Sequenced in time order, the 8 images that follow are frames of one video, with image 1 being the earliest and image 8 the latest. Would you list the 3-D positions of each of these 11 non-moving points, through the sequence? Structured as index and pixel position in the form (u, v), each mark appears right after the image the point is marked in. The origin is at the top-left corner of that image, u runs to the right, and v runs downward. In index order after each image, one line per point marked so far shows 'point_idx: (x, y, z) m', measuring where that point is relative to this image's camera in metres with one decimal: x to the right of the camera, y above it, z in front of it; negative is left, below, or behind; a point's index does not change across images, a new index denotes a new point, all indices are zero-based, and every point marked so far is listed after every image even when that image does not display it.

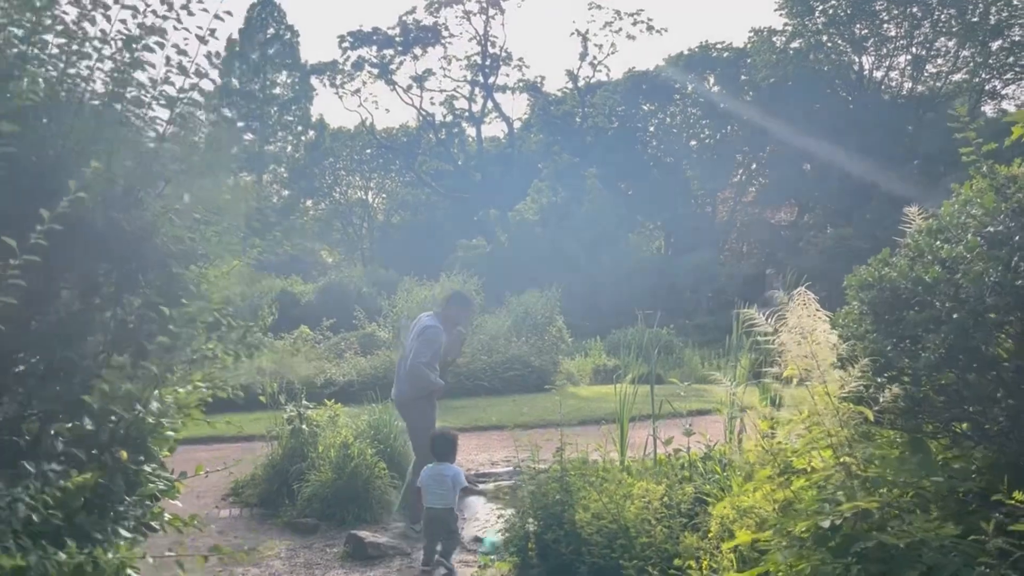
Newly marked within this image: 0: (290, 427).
0: (-2.2, -1.4, +8.5) m
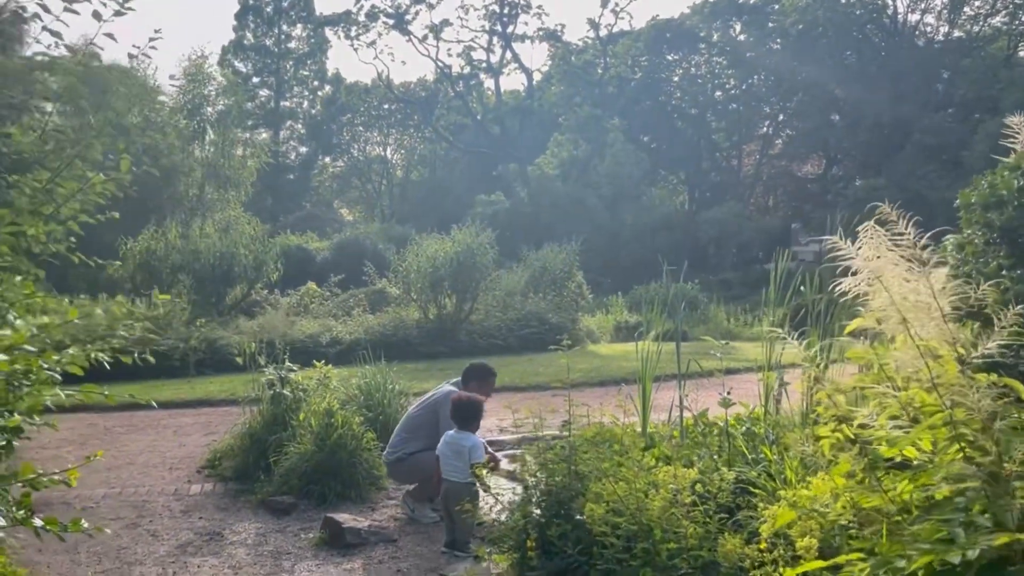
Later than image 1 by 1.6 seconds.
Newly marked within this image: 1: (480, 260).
0: (-2.1, -0.9, +7.6) m
1: (-0.7, +0.6, +18.2) m
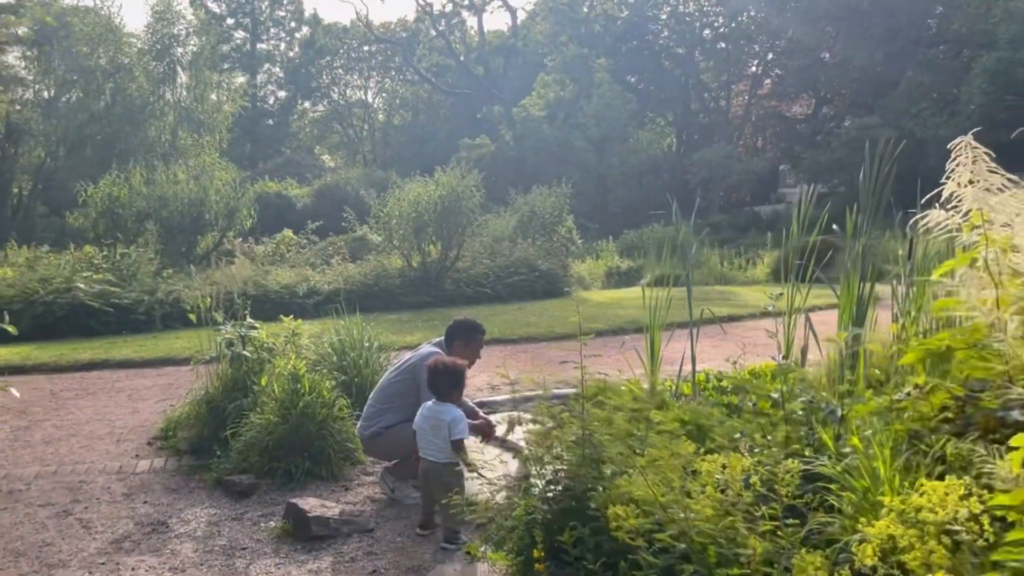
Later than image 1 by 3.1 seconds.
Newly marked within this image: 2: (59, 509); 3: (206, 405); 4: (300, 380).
0: (-2.2, -0.5, +6.6) m
1: (-0.9, +1.7, +17.1) m
2: (-2.8, -1.4, +5.4) m
3: (-2.3, -0.9, +6.5) m
4: (-1.5, -0.6, +5.9) m
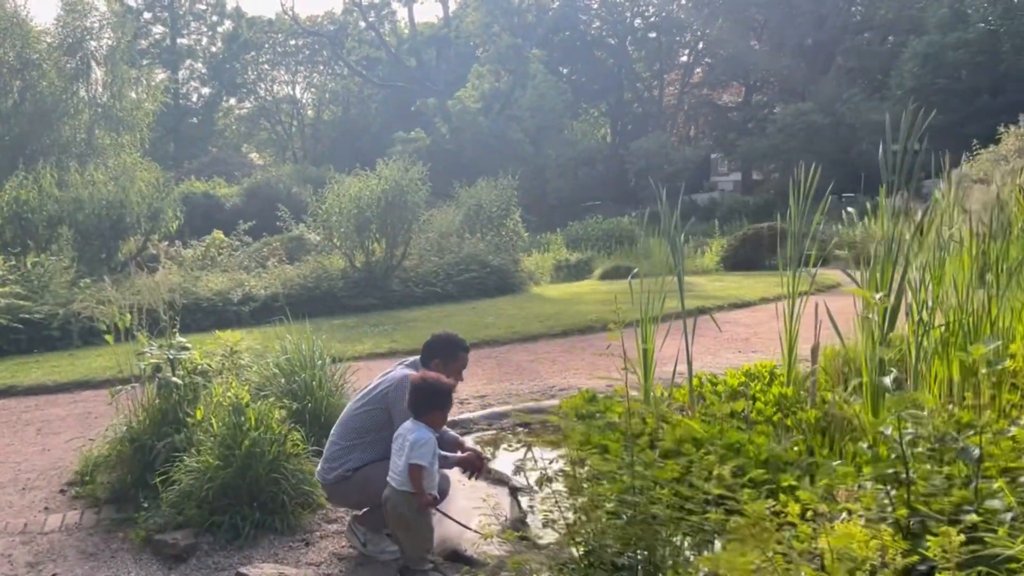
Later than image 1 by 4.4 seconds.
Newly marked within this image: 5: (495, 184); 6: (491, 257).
0: (-2.3, -0.6, +5.6) m
1: (-1.9, +1.7, +16.1) m
2: (-2.8, -1.5, +4.3) m
3: (-2.4, -1.0, +5.5) m
4: (-1.5, -0.7, +4.9) m
5: (-0.4, +2.4, +19.7) m
6: (-0.4, +0.6, +17.1) m
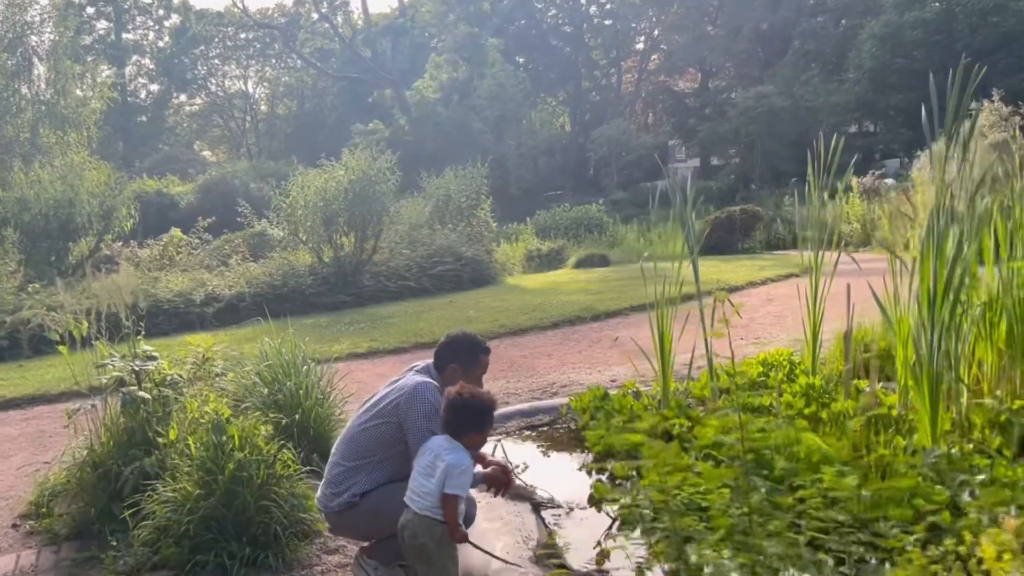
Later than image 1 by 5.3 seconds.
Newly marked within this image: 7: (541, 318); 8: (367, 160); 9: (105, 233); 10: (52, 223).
0: (-2.2, -0.6, +4.9) m
1: (-2.4, +1.8, +15.4) m
2: (-2.7, -1.6, +3.6) m
3: (-2.3, -1.0, +4.8) m
4: (-1.4, -0.7, +4.3) m
5: (-1.1, +2.5, +19.1) m
6: (-0.9, +0.8, +16.5) m
7: (+0.4, -0.4, +10.7) m
8: (-2.6, +2.3, +15.5) m
9: (-7.2, +1.0, +15.3) m
10: (-7.7, +1.1, +14.4) m
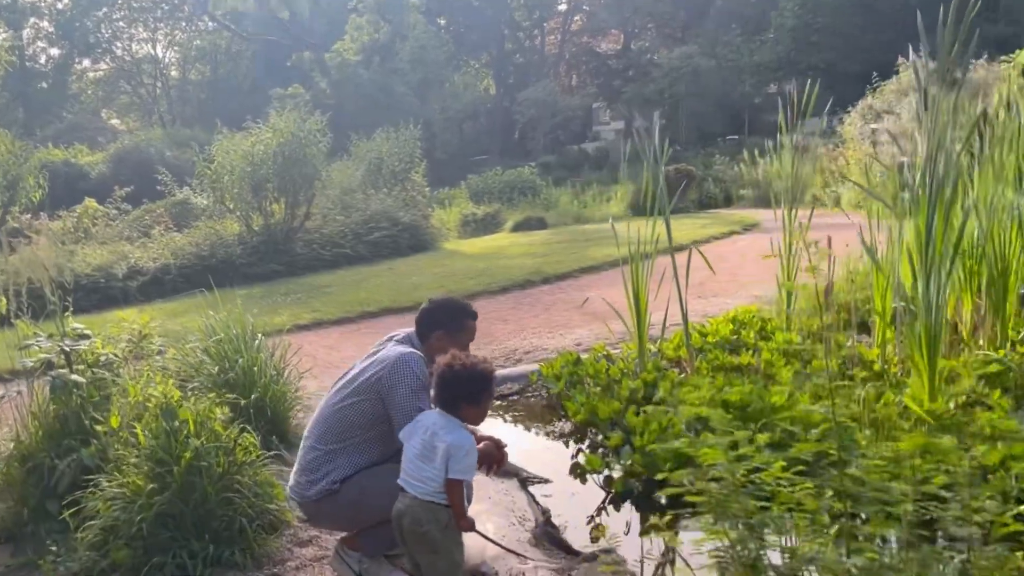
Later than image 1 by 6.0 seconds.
0: (-2.3, -0.5, +4.3) m
1: (-3.4, +2.3, +14.7) m
2: (-2.6, -1.5, +3.1) m
3: (-2.4, -0.9, +4.2) m
4: (-1.5, -0.5, +3.8) m
5: (-2.5, +3.3, +18.4) m
6: (-2.1, +1.4, +15.9) m
7: (-0.3, +0.1, +10.3) m
8: (-3.7, +2.9, +14.8) m
9: (-8.2, +1.4, +14.2) m
10: (-8.6, +1.4, +13.3) m
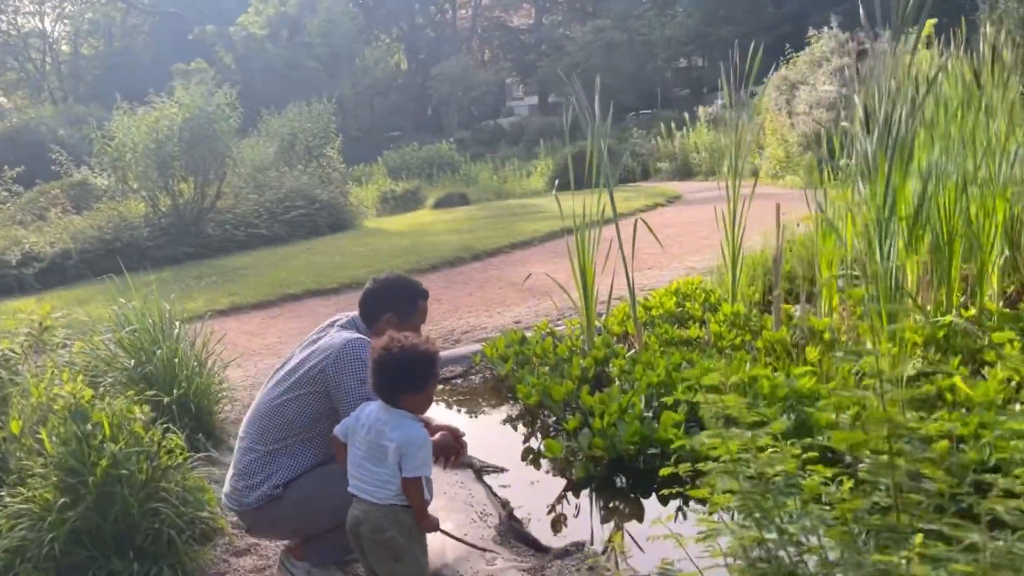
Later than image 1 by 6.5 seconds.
0: (-2.5, -0.4, +3.8) m
1: (-4.7, +2.6, +13.9) m
2: (-2.7, -1.5, +2.5) m
3: (-2.6, -0.8, +3.7) m
4: (-1.6, -0.5, +3.3) m
5: (-4.1, +3.7, +17.7) m
6: (-3.4, +1.7, +15.3) m
7: (-1.1, +0.3, +9.9) m
8: (-5.0, +3.1, +14.0) m
9: (-9.4, +1.5, +13.0) m
10: (-9.7, +1.5, +12.0) m
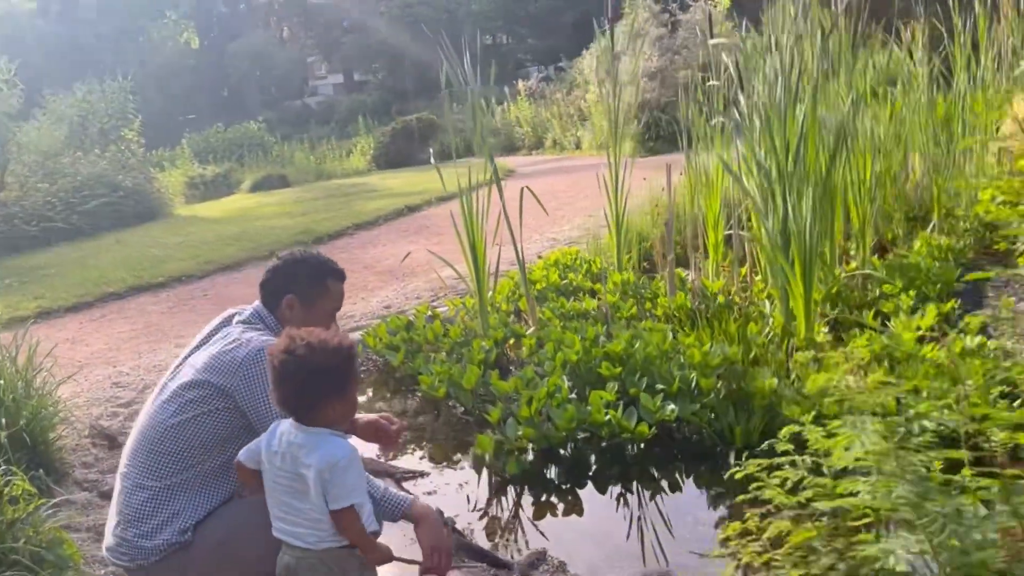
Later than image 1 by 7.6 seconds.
0: (-2.8, -0.5, +2.8) m
1: (-7.2, +2.5, +12.1) m
2: (-2.6, -1.6, +1.5) m
3: (-2.8, -0.9, +2.7) m
4: (-1.8, -0.5, +2.5) m
5: (-7.5, +3.7, +15.9) m
6: (-6.2, +1.8, +13.8) m
7: (-2.7, +0.4, +9.0) m
8: (-7.5, +3.0, +12.1) m
9: (-11.6, +1.1, +10.3) m
10: (-11.6, +1.1, +9.2) m
